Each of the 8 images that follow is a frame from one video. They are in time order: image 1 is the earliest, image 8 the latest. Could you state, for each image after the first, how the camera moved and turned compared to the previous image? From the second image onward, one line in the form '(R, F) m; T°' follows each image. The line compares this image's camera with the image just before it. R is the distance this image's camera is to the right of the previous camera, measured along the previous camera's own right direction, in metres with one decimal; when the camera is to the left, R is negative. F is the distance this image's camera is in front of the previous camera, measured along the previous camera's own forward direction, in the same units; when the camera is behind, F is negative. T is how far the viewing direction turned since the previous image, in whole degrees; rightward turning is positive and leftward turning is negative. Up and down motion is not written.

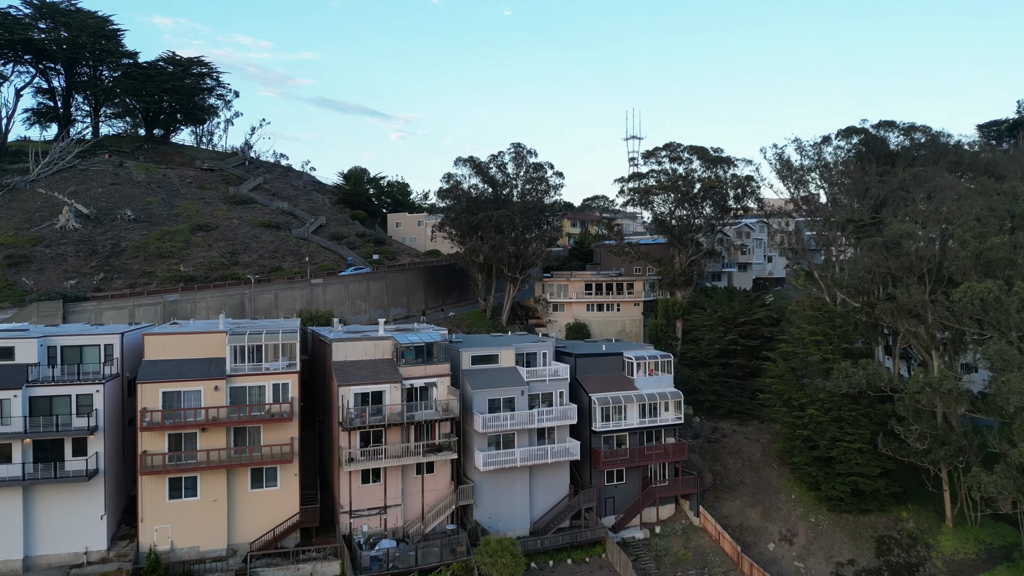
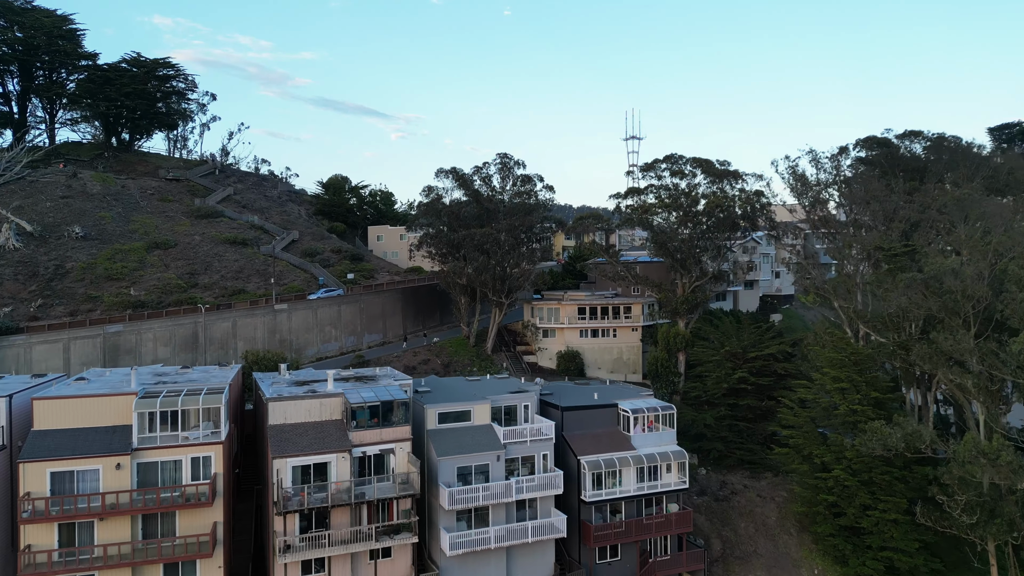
(+1.0, +4.8) m; 0°
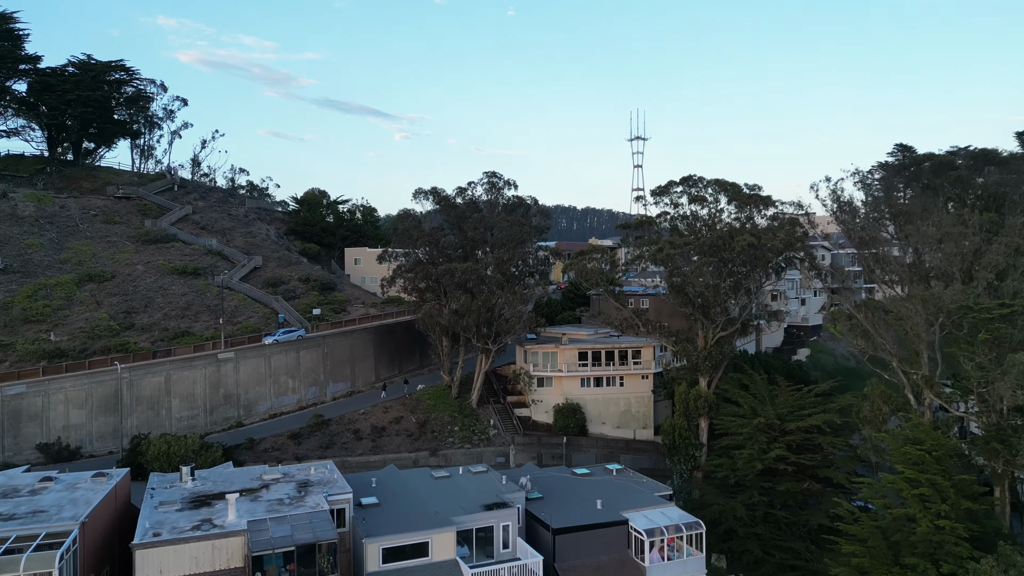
(+0.9, +7.3) m; 0°
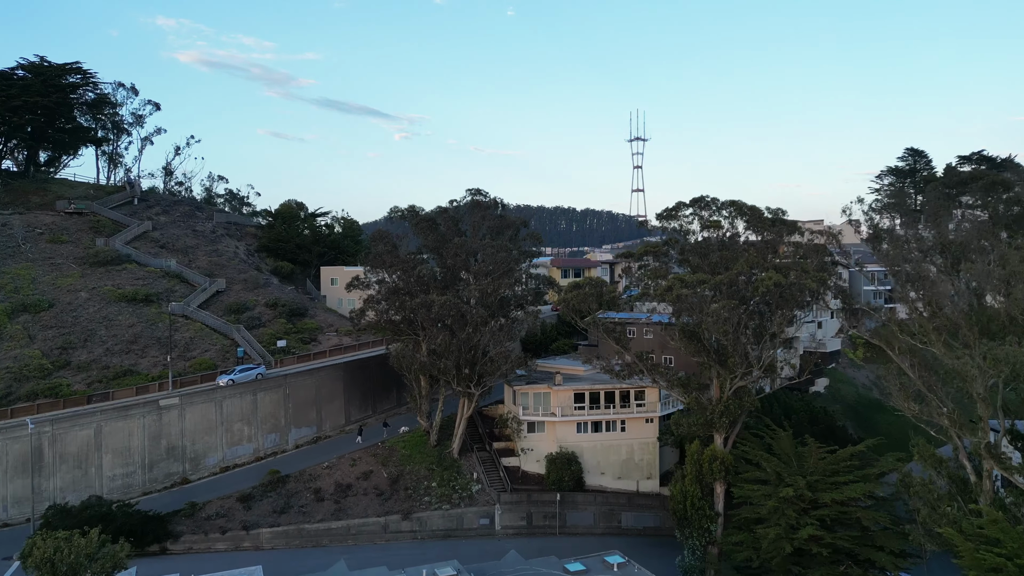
(+0.7, +5.0) m; 0°
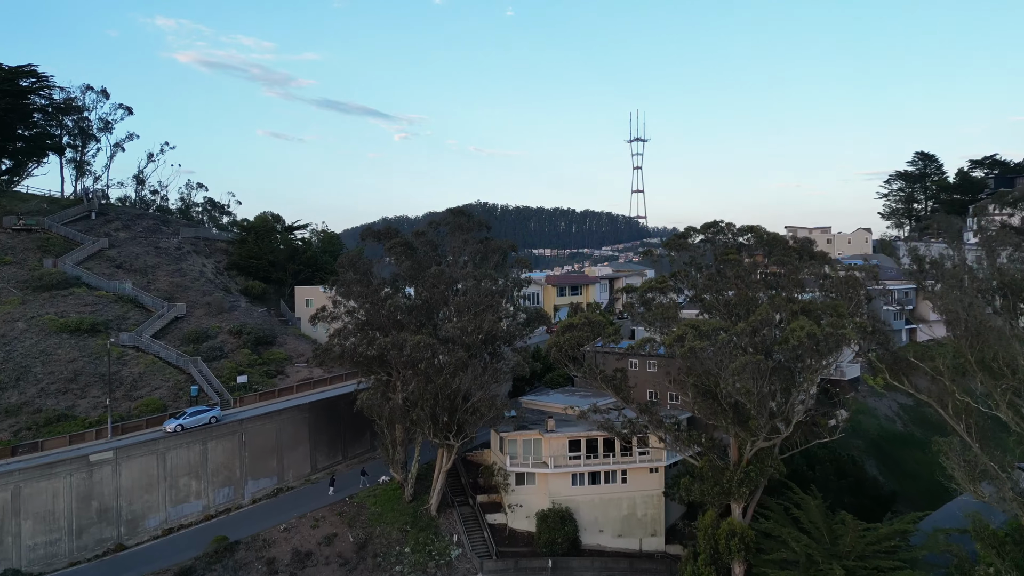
(+0.7, +4.5) m; 0°
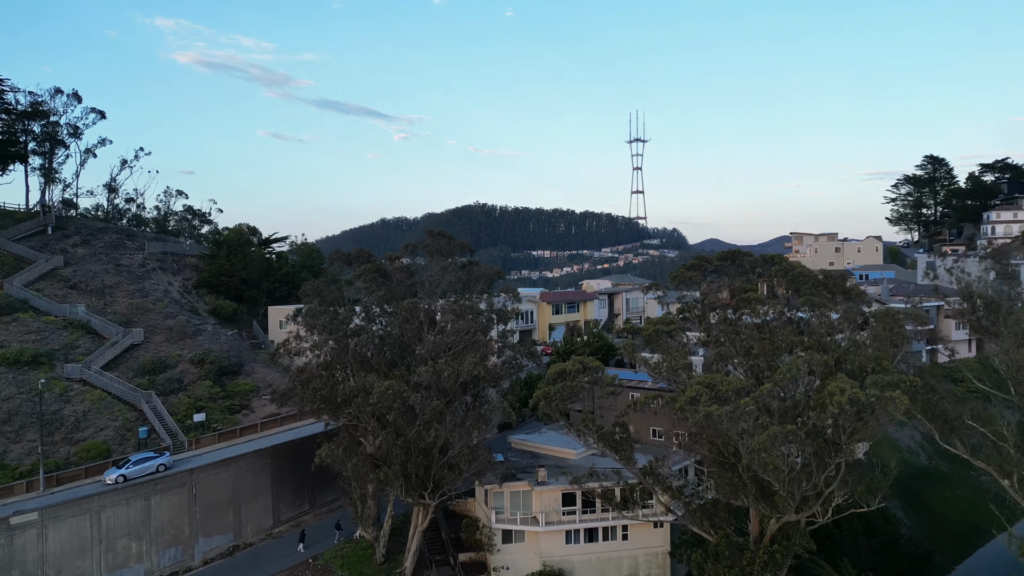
(+0.6, +3.9) m; 0°
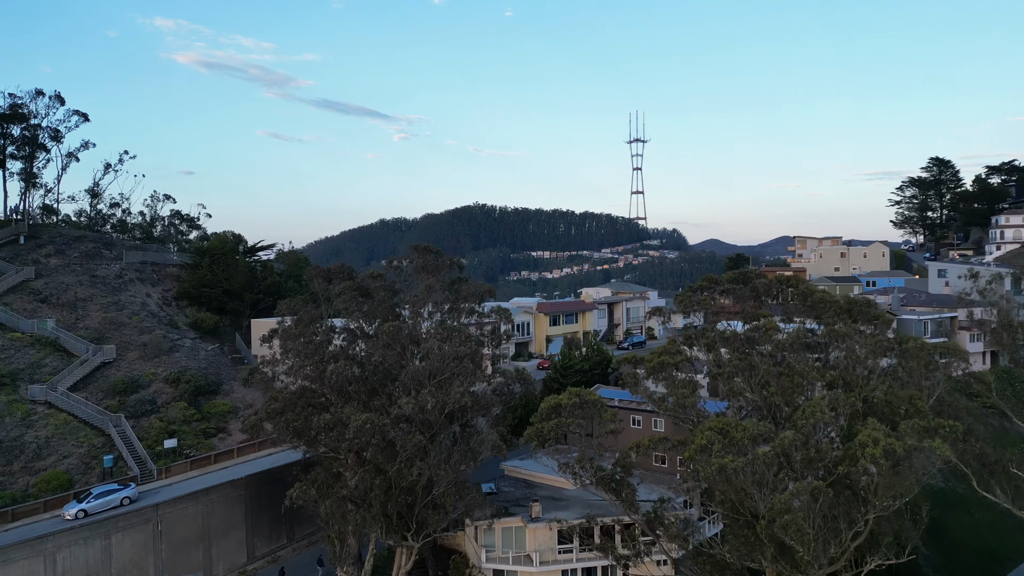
(+0.3, +2.2) m; 0°
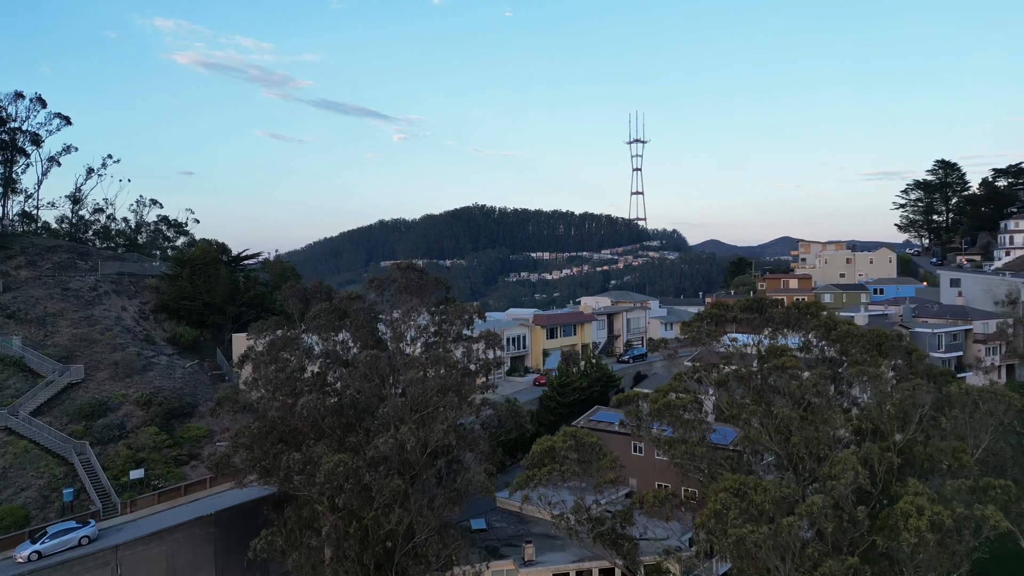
(+0.3, +2.2) m; 0°
